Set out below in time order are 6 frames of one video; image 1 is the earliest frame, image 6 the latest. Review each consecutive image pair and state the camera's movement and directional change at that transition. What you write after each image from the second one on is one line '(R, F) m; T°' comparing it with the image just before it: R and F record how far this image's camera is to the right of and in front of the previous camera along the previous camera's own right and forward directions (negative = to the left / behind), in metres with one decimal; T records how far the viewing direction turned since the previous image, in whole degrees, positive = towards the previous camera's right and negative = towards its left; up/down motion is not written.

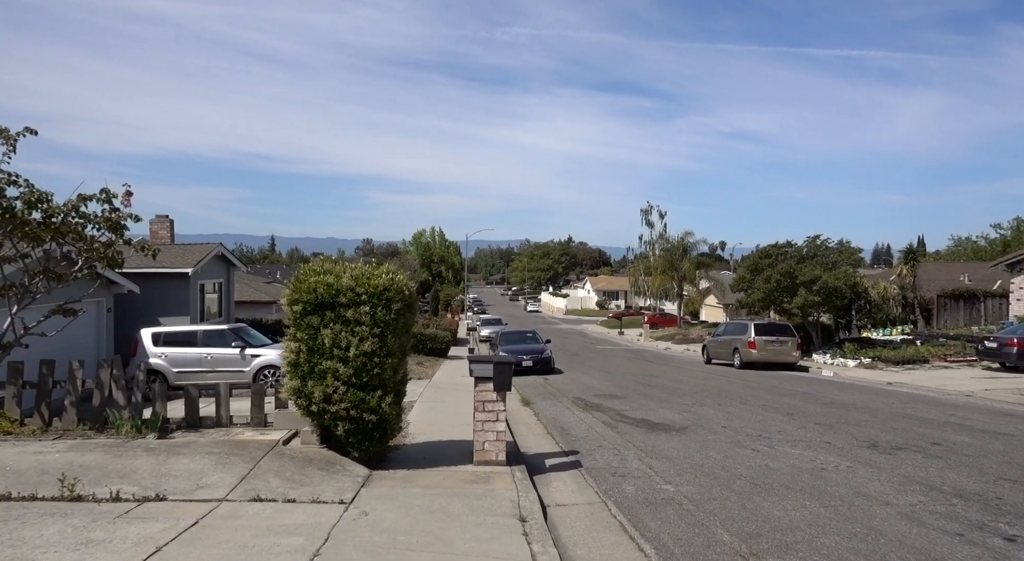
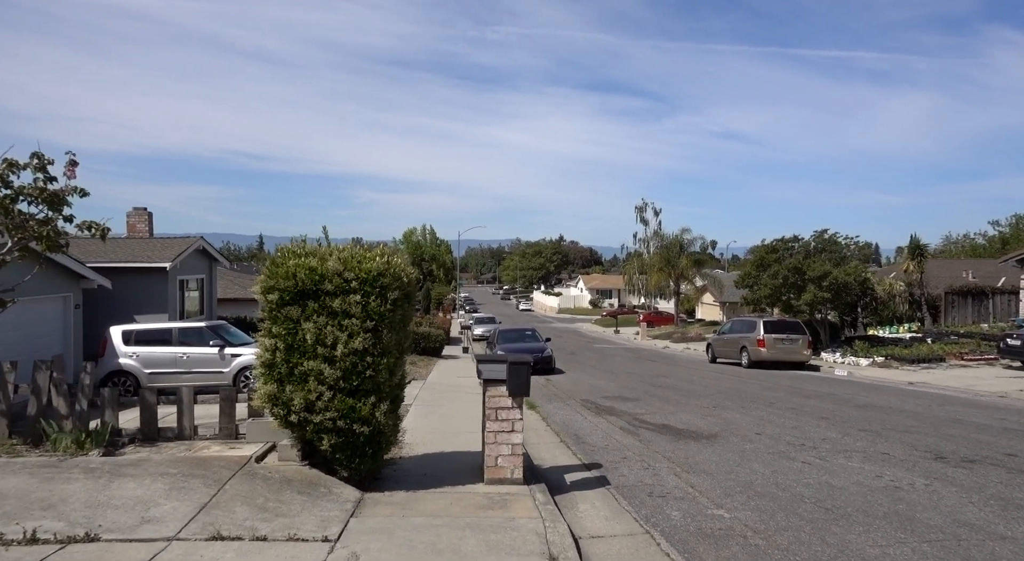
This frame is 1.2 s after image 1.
(-0.3, +1.4) m; +1°
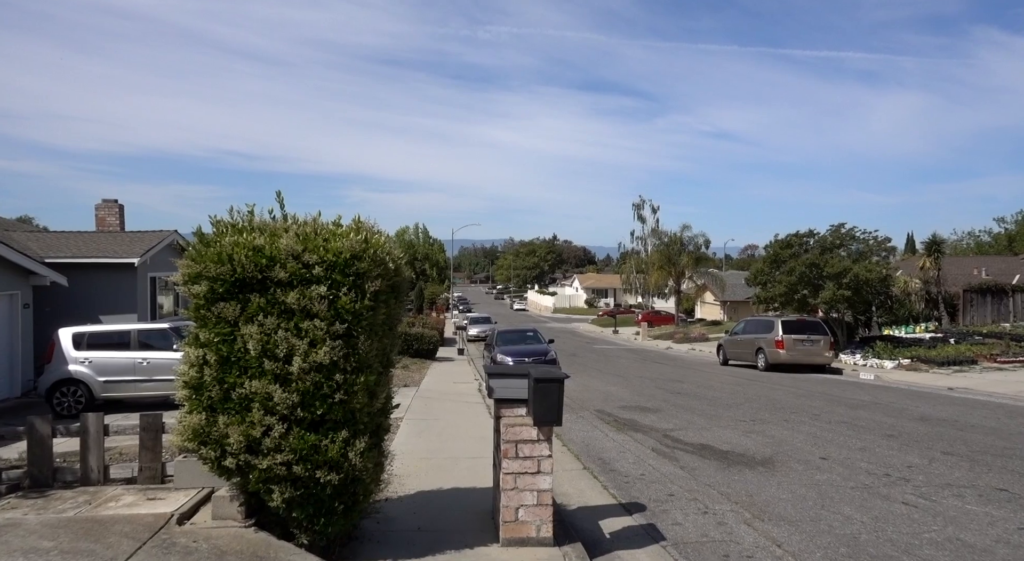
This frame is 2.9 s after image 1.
(-0.2, +2.0) m; +1°
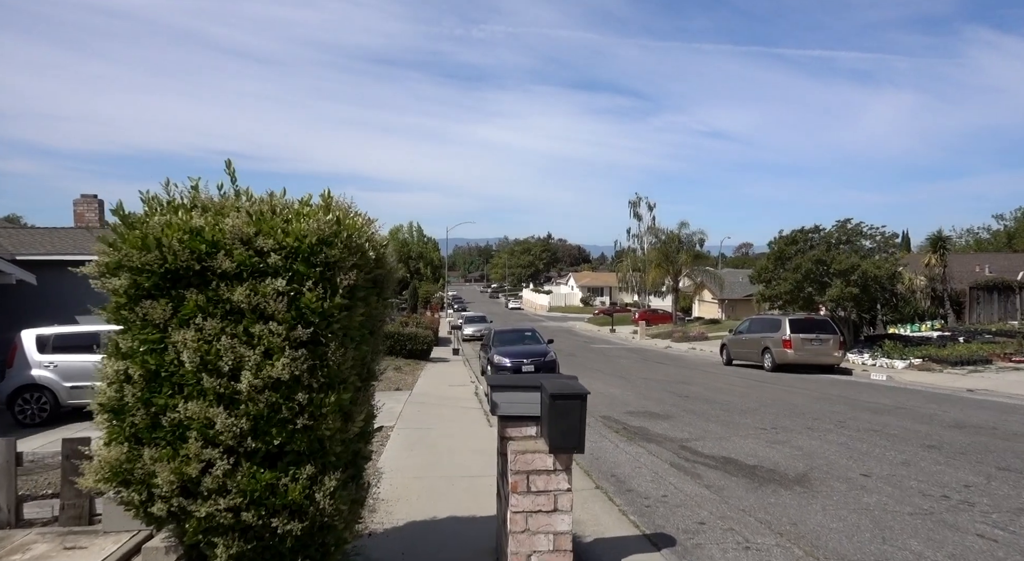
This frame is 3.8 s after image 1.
(-0.1, +1.1) m; 0°
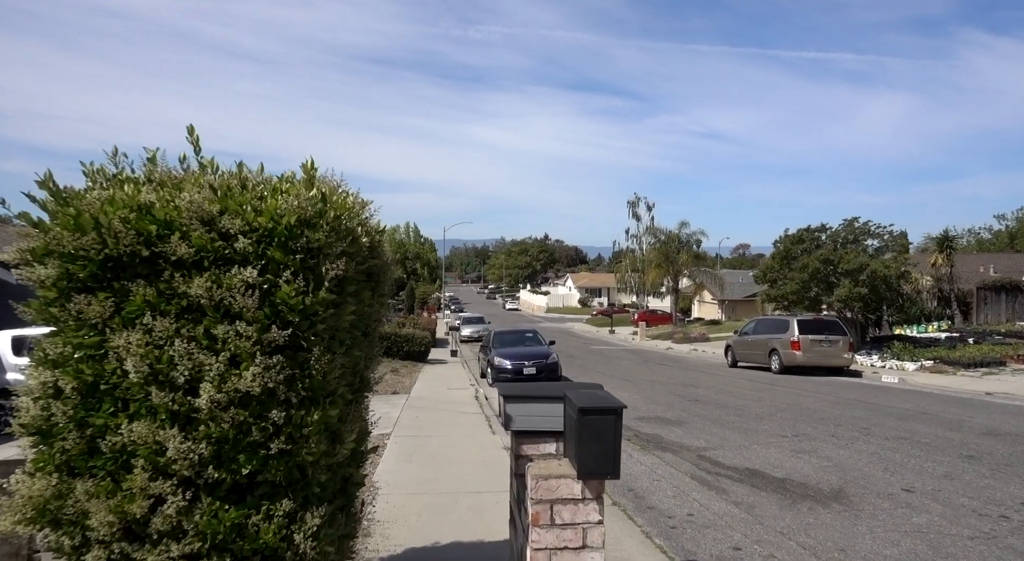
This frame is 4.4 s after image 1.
(-0.1, +0.7) m; 0°
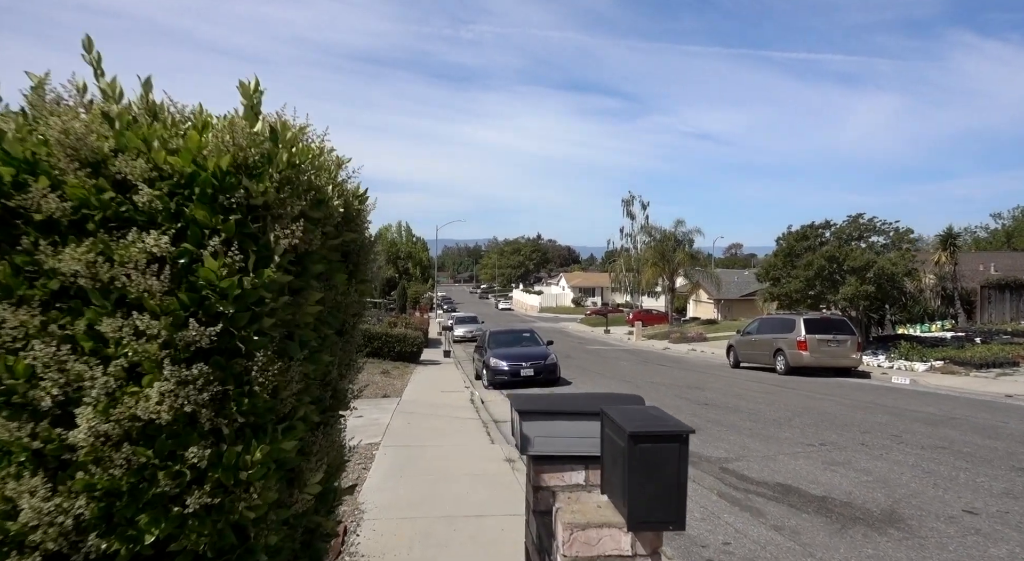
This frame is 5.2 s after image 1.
(-0.1, +1.0) m; +1°
